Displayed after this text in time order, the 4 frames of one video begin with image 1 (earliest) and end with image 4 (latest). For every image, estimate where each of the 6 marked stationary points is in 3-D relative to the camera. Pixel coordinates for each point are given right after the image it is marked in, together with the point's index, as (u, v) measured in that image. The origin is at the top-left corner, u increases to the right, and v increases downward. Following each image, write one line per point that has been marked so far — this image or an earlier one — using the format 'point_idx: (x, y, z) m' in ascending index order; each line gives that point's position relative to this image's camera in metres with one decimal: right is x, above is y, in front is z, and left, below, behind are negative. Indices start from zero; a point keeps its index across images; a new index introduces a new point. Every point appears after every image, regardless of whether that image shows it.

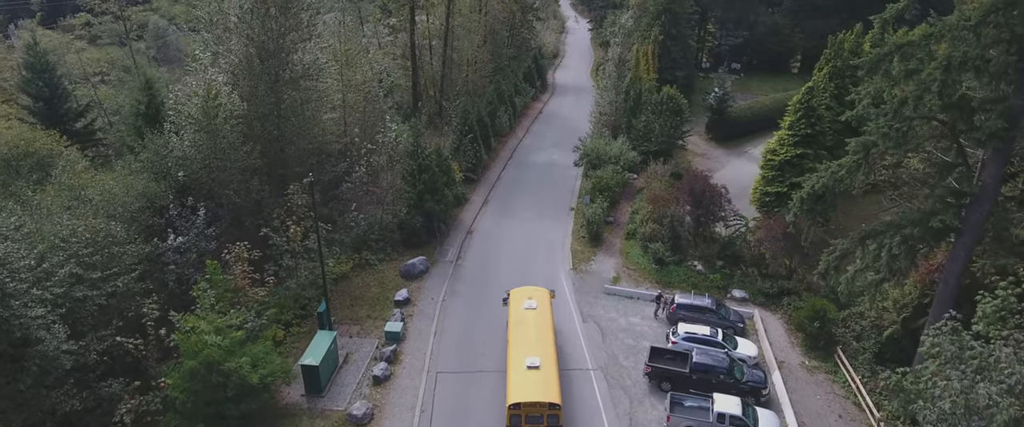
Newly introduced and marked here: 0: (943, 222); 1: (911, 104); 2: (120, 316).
0: (+10.2, -0.2, +15.8) m
1: (+8.7, +2.4, +14.6) m
2: (-10.6, -2.8, +17.9) m
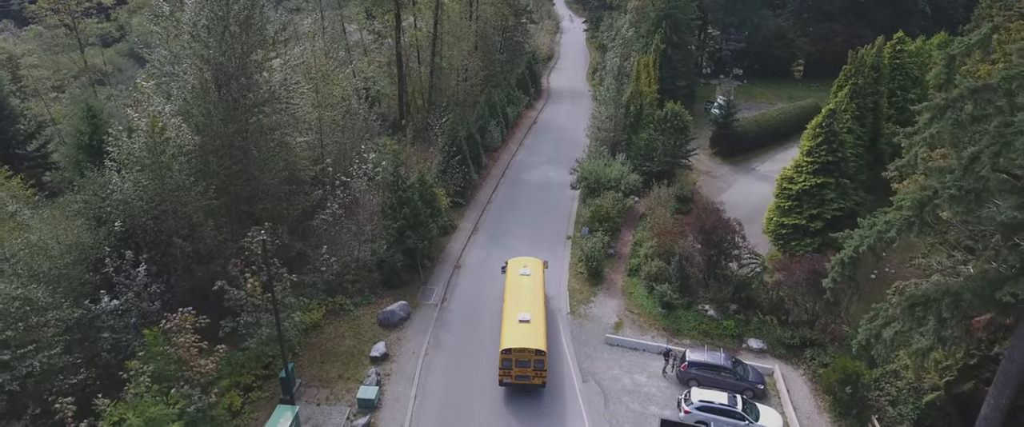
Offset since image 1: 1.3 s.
0: (+10.0, -1.6, +13.3) m
1: (+8.5, +1.0, +12.0) m
2: (-10.8, -4.2, +15.3) m
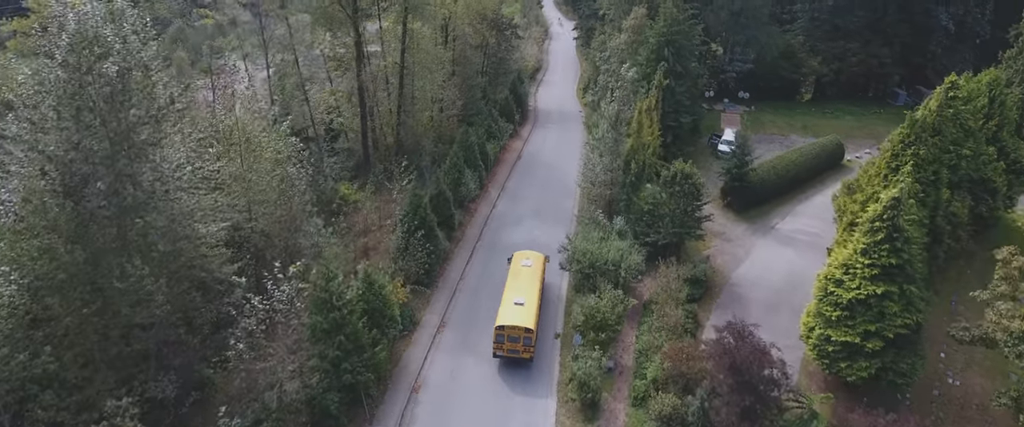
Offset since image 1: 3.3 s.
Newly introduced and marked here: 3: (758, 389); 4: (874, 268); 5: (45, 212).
0: (+9.3, -5.1, +7.7) m
1: (+7.8, -2.6, +6.4) m
2: (-11.5, -7.9, +9.4) m
3: (+6.5, -4.6, +17.7) m
4: (+10.6, -1.6, +19.7) m
5: (-10.5, +0.1, +15.3) m
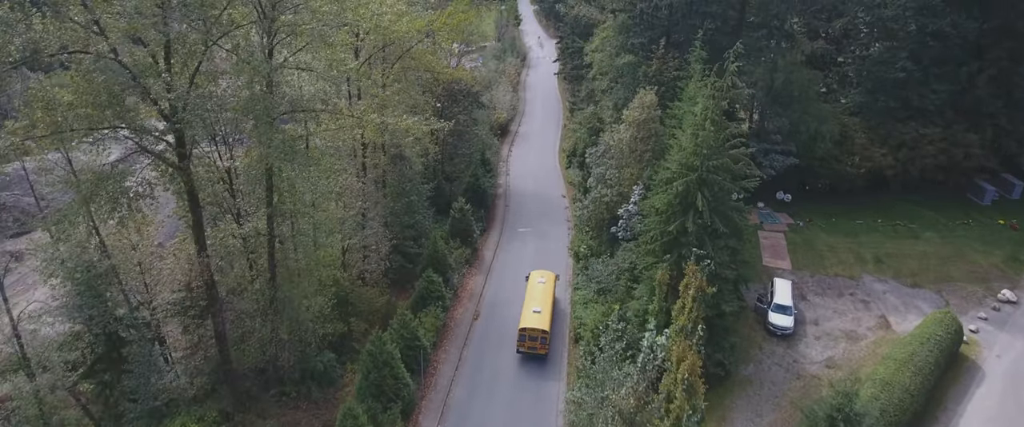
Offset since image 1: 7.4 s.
0: (+8.1, -14.6, -6.5) m
1: (+6.6, -12.1, -7.9) m
2: (-12.8, -17.5, -5.3) m
3: (+5.0, -13.9, +3.4) m
4: (+9.1, -10.9, +5.4) m
5: (-12.0, -9.4, +0.5) m
